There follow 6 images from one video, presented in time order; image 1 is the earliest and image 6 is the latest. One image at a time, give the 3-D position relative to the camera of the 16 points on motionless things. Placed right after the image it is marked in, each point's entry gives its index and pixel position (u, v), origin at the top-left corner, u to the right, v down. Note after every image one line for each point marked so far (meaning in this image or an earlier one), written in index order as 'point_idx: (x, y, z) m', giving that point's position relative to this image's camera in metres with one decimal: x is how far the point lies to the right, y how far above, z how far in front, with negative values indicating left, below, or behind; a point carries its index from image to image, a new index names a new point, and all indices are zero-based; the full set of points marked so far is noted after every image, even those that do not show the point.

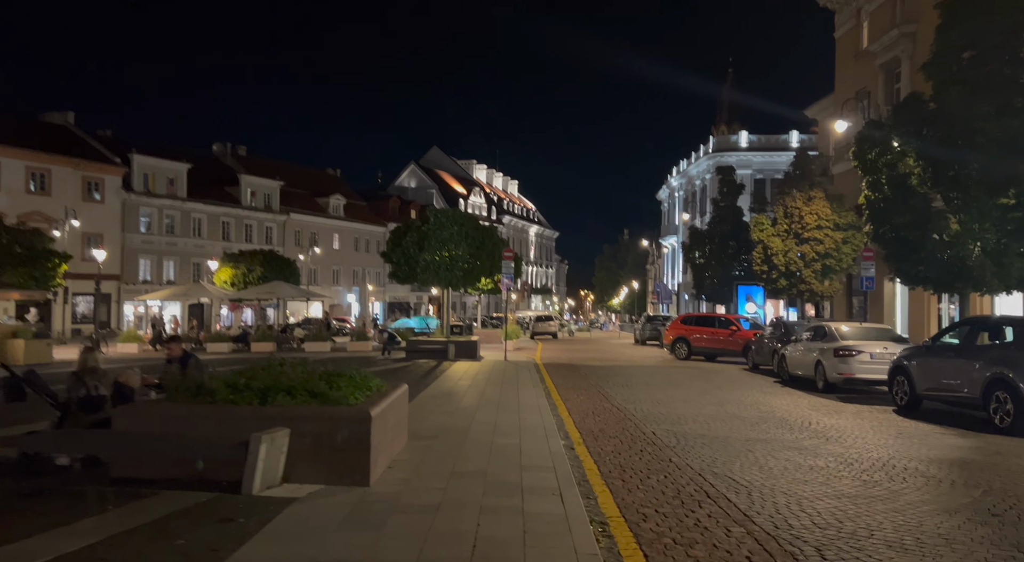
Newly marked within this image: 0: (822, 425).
0: (+5.3, -2.5, +11.5) m
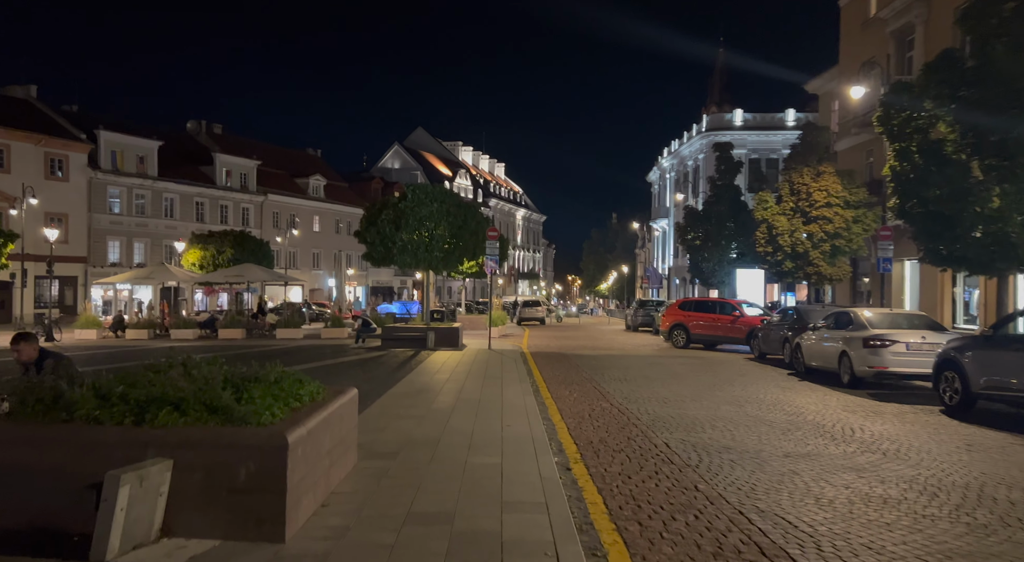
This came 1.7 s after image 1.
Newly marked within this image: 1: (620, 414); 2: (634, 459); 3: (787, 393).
0: (+5.0, -2.1, +9.5) m
1: (+1.8, -2.2, +11.2) m
2: (+1.4, -2.1, +8.1) m
3: (+5.6, -2.3, +13.6) m
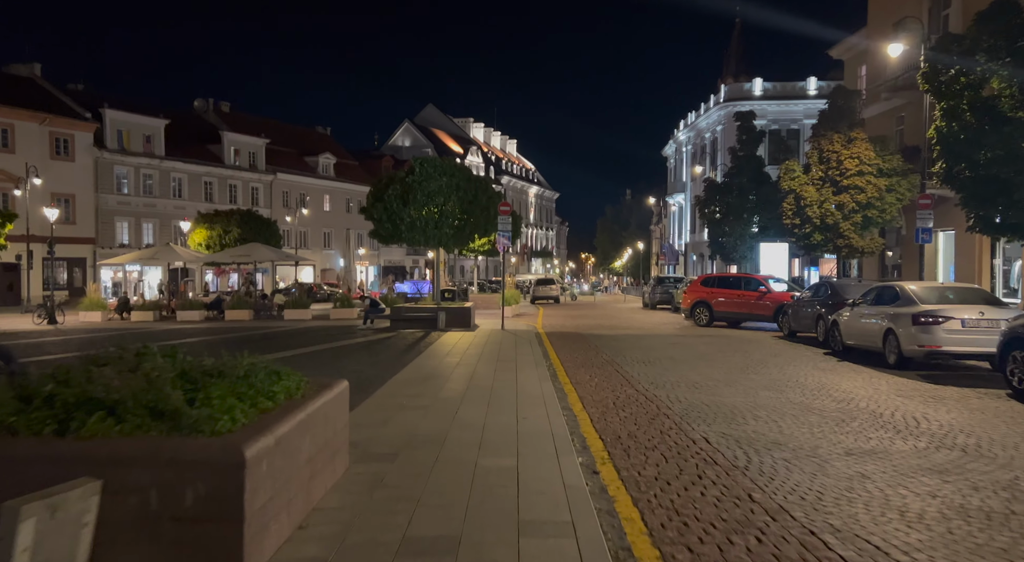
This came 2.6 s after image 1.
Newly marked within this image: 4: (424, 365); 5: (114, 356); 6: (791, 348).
0: (+5.2, -1.8, +8.3) m
1: (+2.0, -1.8, +10.0) m
2: (+1.6, -1.8, +6.9) m
3: (+5.9, -1.7, +12.4) m
4: (-1.8, -1.7, +13.8) m
5: (-3.1, -0.6, +5.2) m
6: (+7.2, -1.7, +17.3) m
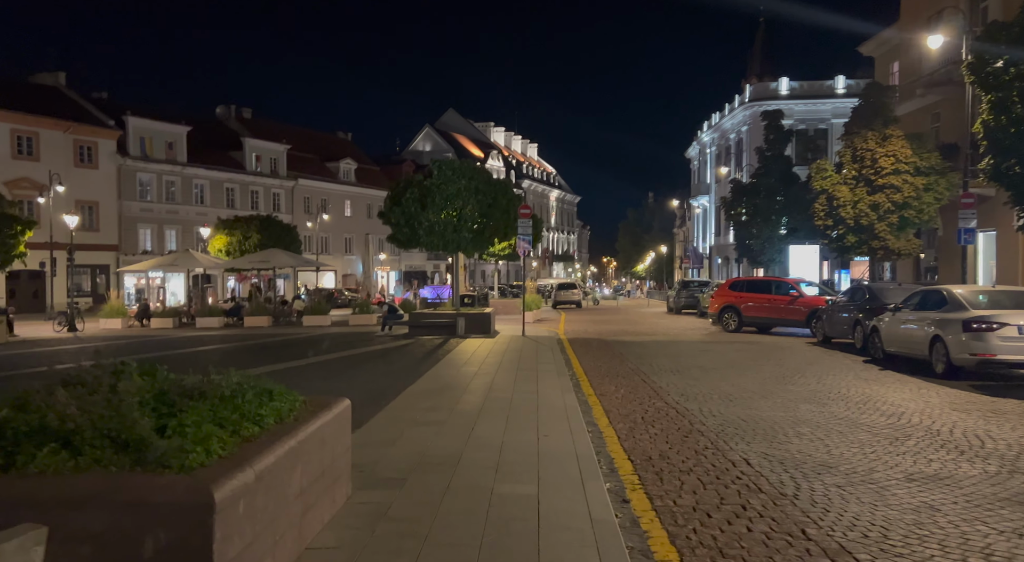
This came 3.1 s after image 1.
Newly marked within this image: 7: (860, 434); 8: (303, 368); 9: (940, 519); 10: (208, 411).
0: (+5.4, -1.8, +7.5) m
1: (+2.3, -1.9, +9.3) m
2: (+1.8, -1.9, +6.2) m
3: (+6.2, -1.8, +11.5) m
4: (-1.4, -1.9, +13.2) m
5: (-2.9, -0.6, +4.6) m
6: (+7.7, -1.8, +16.4) m
7: (+4.2, -1.9, +8.2) m
8: (-4.6, -1.9, +14.9) m
9: (+3.4, -1.9, +5.3) m
10: (-2.0, -0.8, +4.3) m
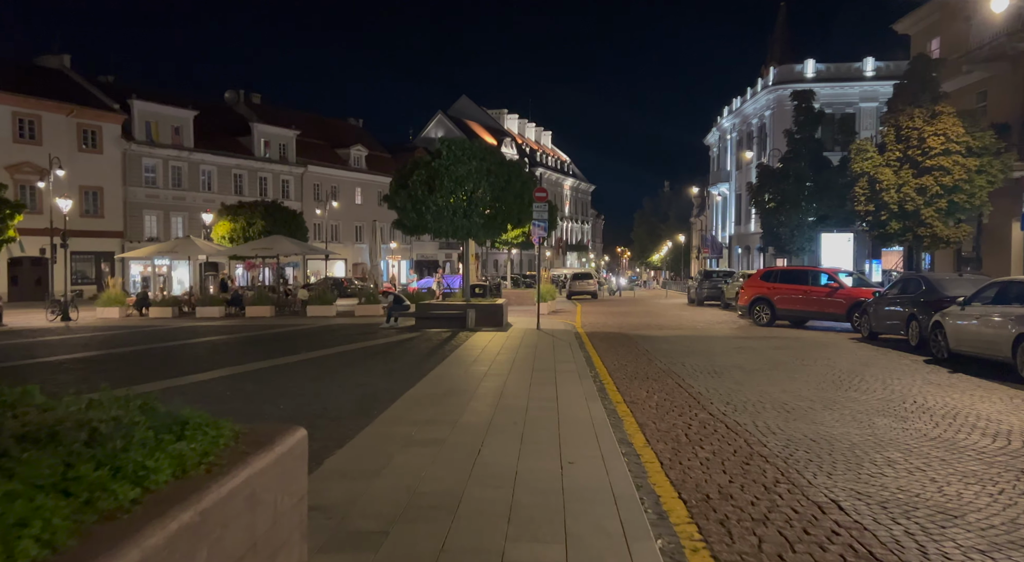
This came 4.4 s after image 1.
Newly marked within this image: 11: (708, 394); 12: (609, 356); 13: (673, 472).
0: (+5.6, -1.7, +5.7) m
1: (+2.5, -1.8, +7.6) m
2: (+1.9, -1.8, +4.6) m
3: (+6.4, -1.7, +9.8) m
4: (-1.1, -1.6, +11.6) m
5: (-2.8, -0.6, +3.0) m
6: (+8.0, -1.6, +14.6) m
7: (+4.4, -1.8, +6.5) m
8: (-4.3, -1.7, +13.3) m
9: (+3.5, -1.8, +3.6) m
10: (-1.9, -0.8, +2.7) m
11: (+3.0, -1.7, +10.3) m
12: (+2.1, -1.6, +14.8) m
13: (+1.5, -1.8, +6.4) m
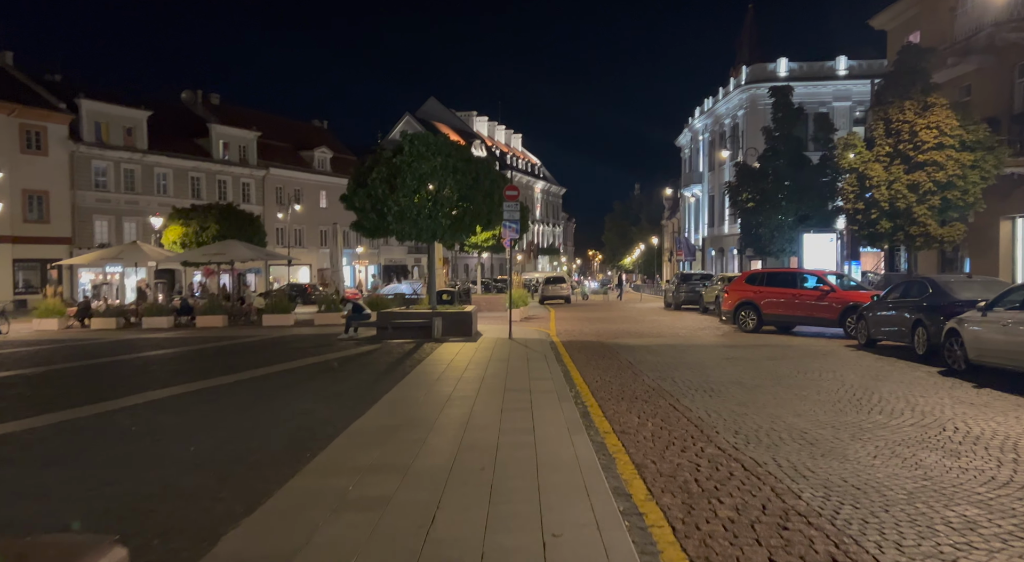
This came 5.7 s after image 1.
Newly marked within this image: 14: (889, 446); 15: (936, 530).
0: (+5.4, -1.7, +4.3) m
1: (+2.2, -1.8, +6.1) m
2: (+1.8, -1.9, +3.0) m
3: (+6.0, -1.7, +8.4) m
4: (-1.6, -1.8, +9.9) m
5: (-3.0, -0.6, +1.2) m
6: (+7.4, -1.6, +13.3) m
7: (+4.1, -1.8, +5.0) m
8: (-4.9, -1.8, +11.5) m
9: (+3.3, -1.8, +2.1) m
10: (-2.0, -0.8, +1.0) m
11: (+2.6, -1.8, +8.7) m
12: (+1.5, -1.8, +13.2) m
13: (+1.3, -1.9, +4.8) m
14: (+4.1, -1.8, +7.2) m
15: (+3.1, -1.8, +5.0) m
